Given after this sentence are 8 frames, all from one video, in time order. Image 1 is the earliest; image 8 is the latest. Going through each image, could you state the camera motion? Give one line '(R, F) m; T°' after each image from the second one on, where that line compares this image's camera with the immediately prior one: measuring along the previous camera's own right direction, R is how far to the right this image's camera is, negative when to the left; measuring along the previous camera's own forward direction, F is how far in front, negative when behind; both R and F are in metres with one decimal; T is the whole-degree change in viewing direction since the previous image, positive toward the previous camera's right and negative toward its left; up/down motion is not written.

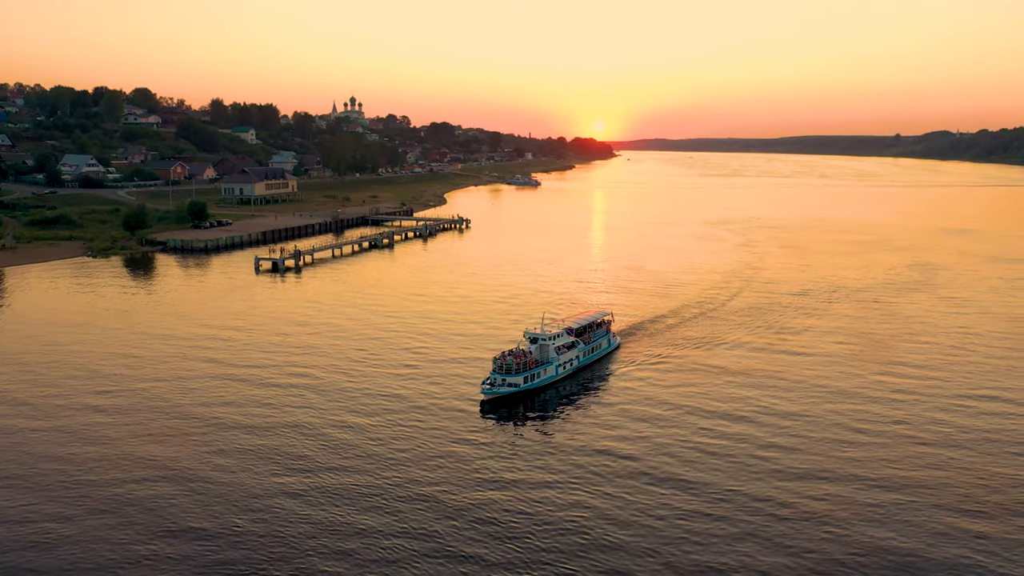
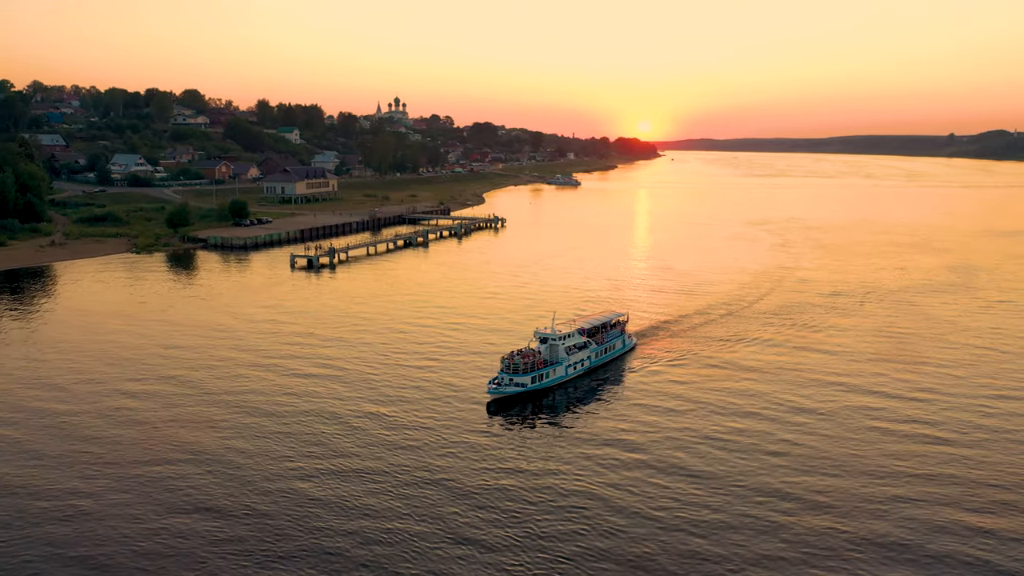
(+1.3, -0.7) m; -3°
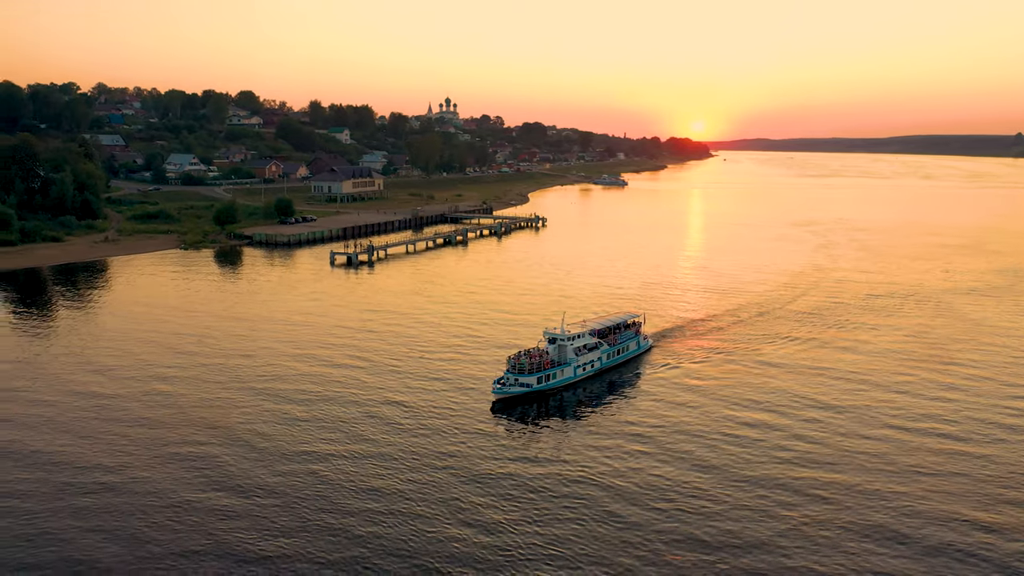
(+1.5, -0.8) m; -3°
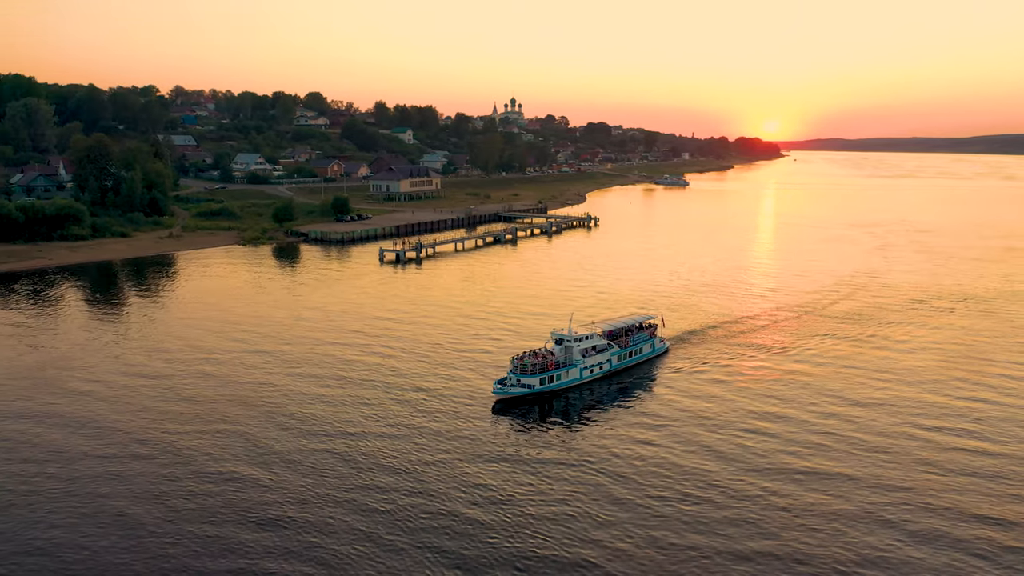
(+2.1, -1.1) m; -5°
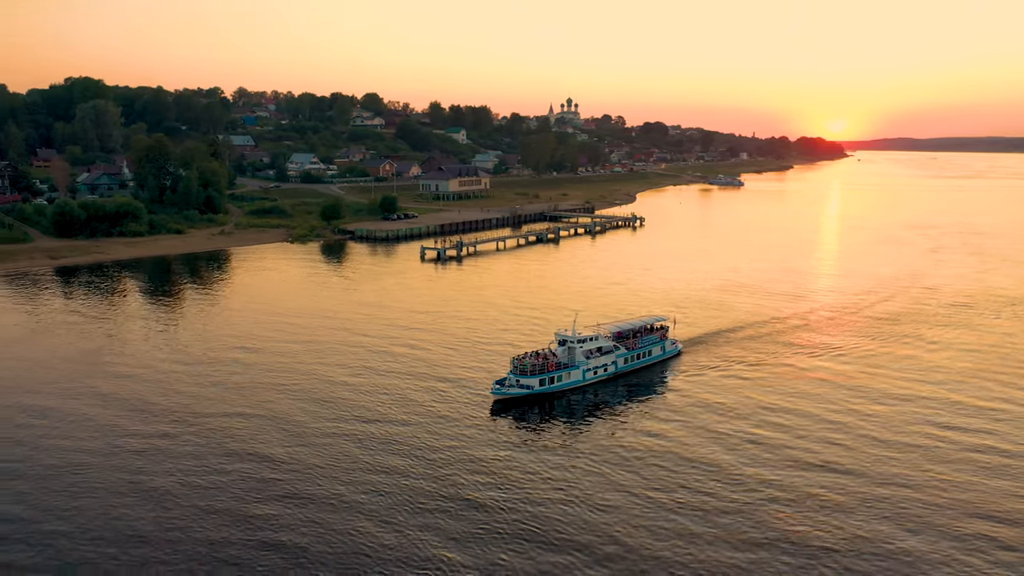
(+1.8, -0.9) m; -4°
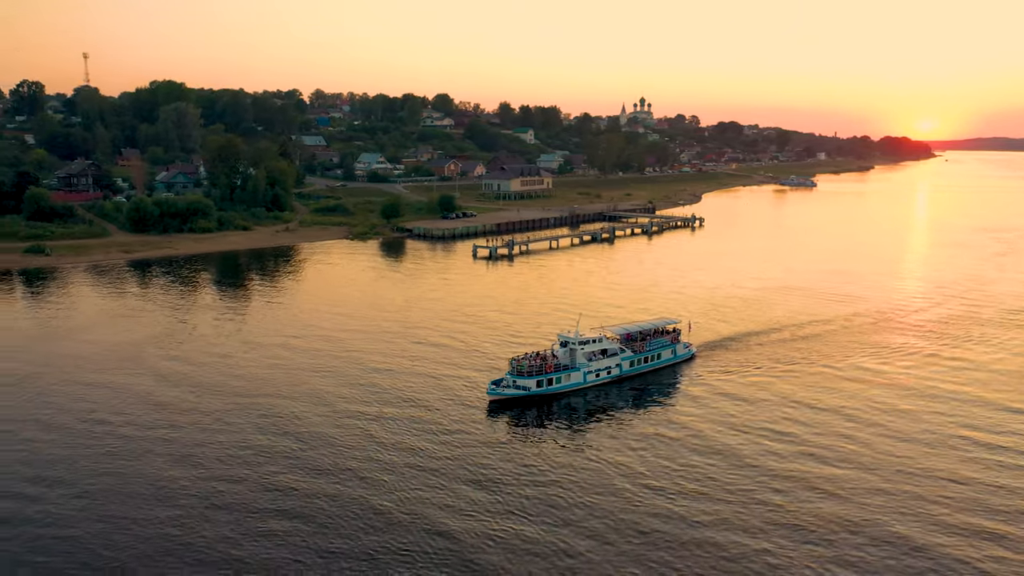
(+2.3, -1.1) m; -5°
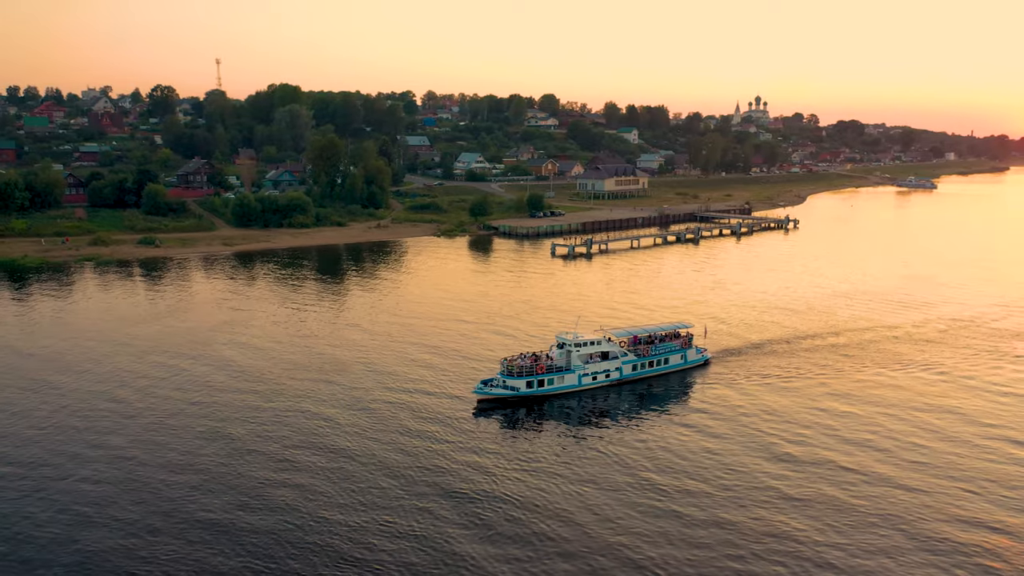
(+3.5, -1.6) m; -8°
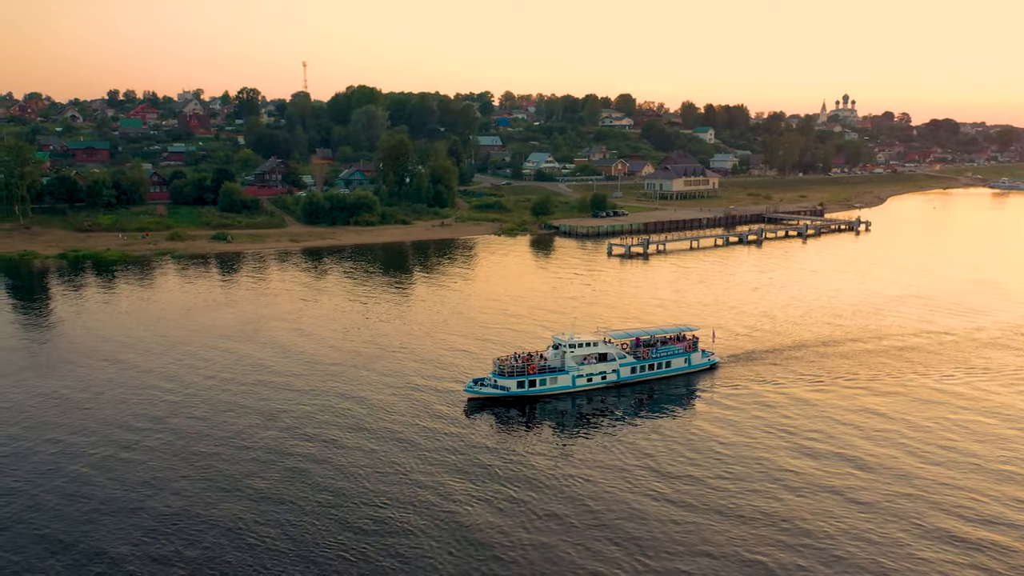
(+2.4, -1.2) m; -5°
